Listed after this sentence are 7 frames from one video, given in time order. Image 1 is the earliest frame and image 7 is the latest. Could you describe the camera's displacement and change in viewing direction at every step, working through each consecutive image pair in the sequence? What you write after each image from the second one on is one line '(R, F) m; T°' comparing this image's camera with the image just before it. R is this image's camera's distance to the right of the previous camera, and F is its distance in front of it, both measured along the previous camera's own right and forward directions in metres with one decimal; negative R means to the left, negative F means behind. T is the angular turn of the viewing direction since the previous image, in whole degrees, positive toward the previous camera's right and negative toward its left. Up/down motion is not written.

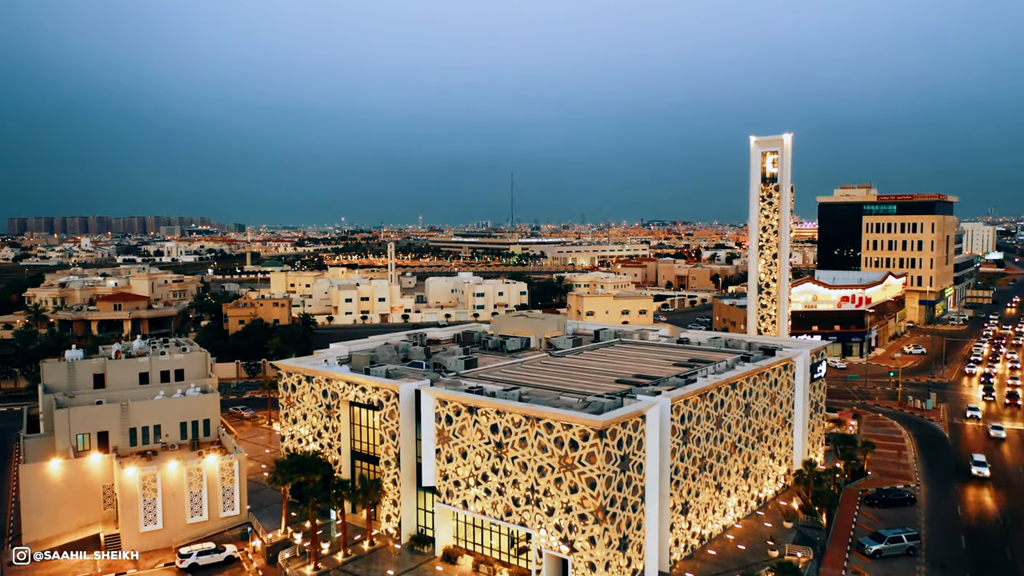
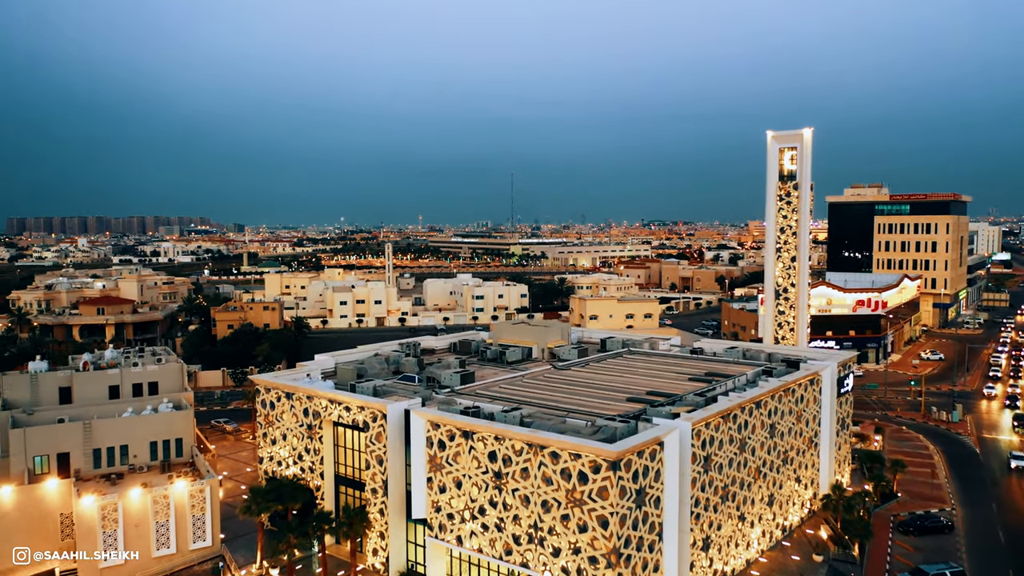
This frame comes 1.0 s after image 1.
(0.0, +2.7) m; 0°
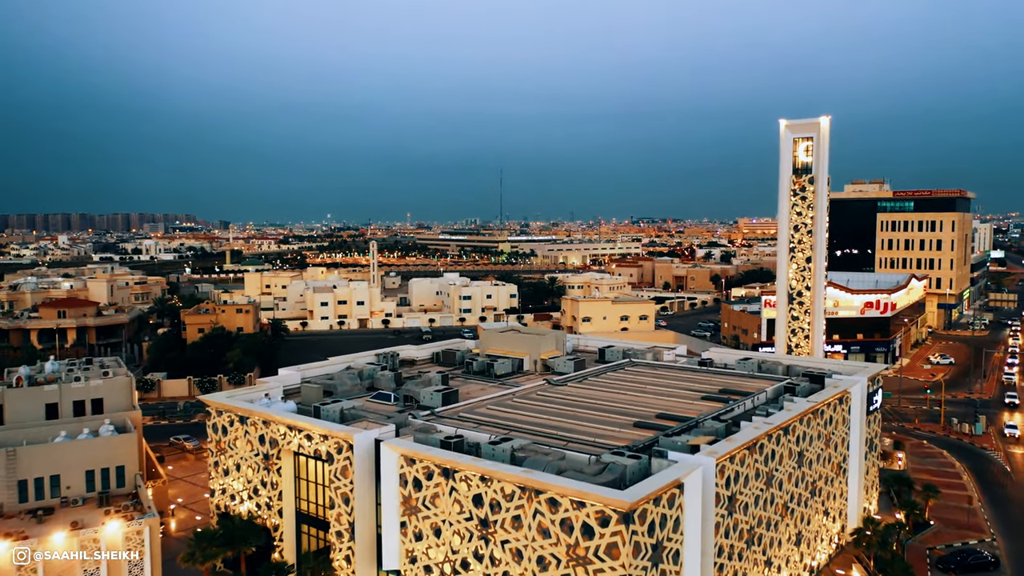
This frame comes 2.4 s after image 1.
(0.0, +3.5) m; +1°
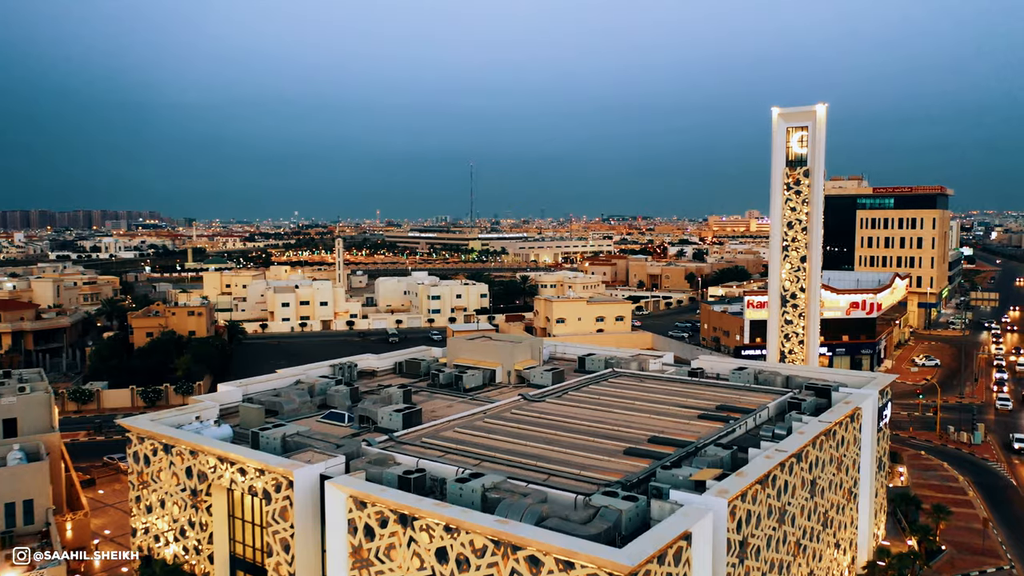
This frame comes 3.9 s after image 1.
(0.0, +3.1) m; +2°
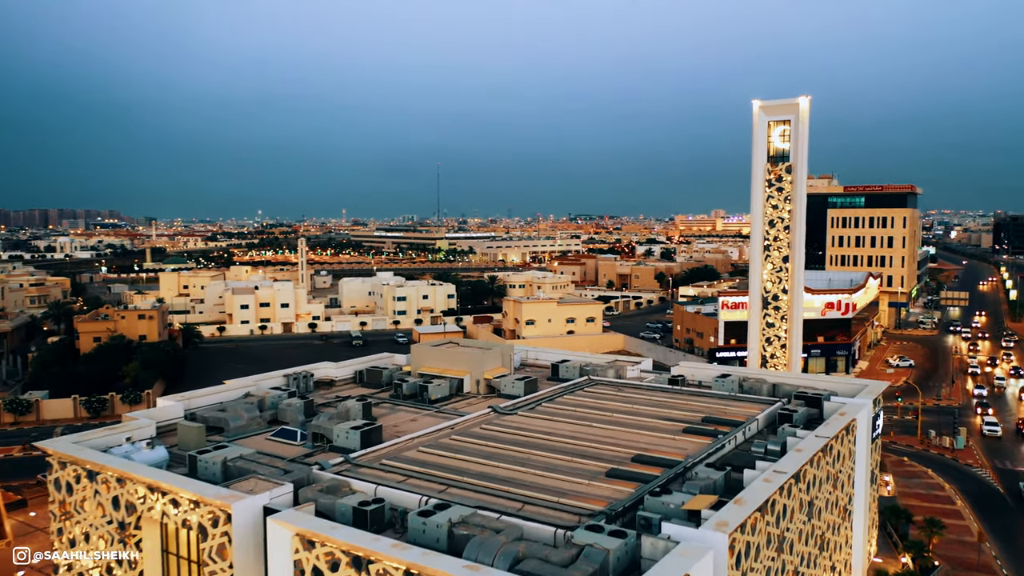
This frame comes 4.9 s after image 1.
(0.0, +1.9) m; +3°
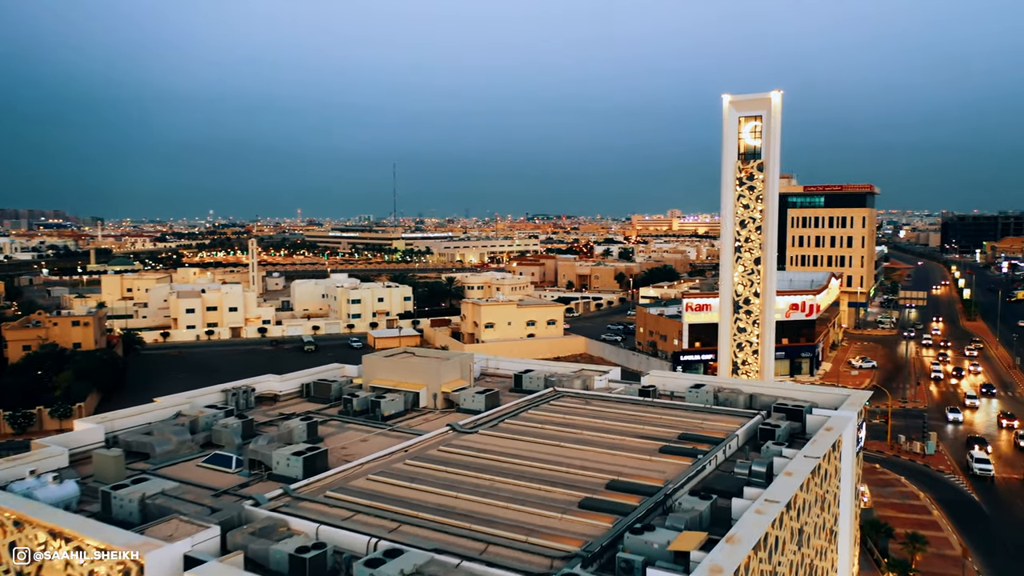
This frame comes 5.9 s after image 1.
(0.0, +1.9) m; +3°
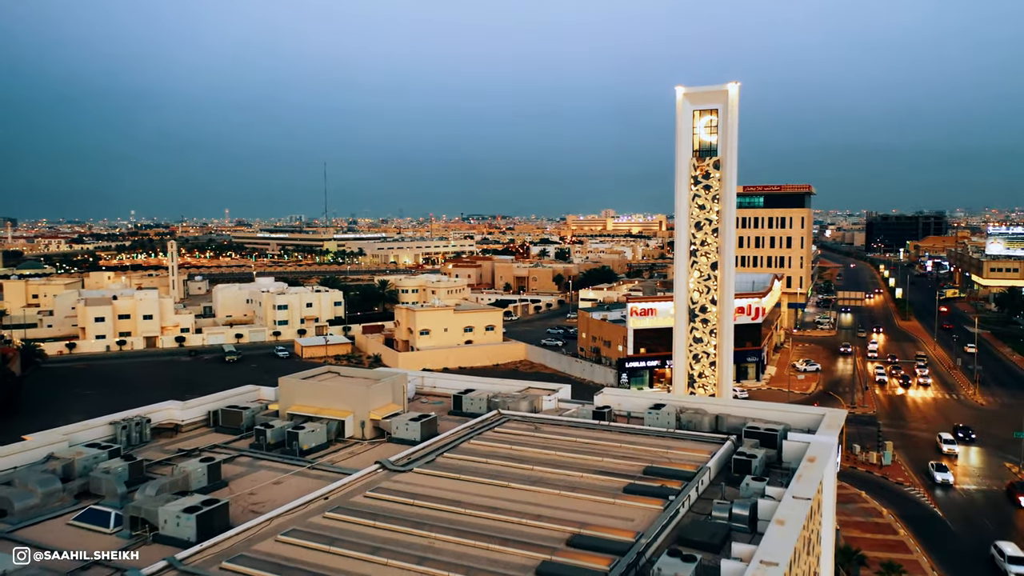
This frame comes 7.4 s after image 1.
(-0.1, +2.8) m; +5°
